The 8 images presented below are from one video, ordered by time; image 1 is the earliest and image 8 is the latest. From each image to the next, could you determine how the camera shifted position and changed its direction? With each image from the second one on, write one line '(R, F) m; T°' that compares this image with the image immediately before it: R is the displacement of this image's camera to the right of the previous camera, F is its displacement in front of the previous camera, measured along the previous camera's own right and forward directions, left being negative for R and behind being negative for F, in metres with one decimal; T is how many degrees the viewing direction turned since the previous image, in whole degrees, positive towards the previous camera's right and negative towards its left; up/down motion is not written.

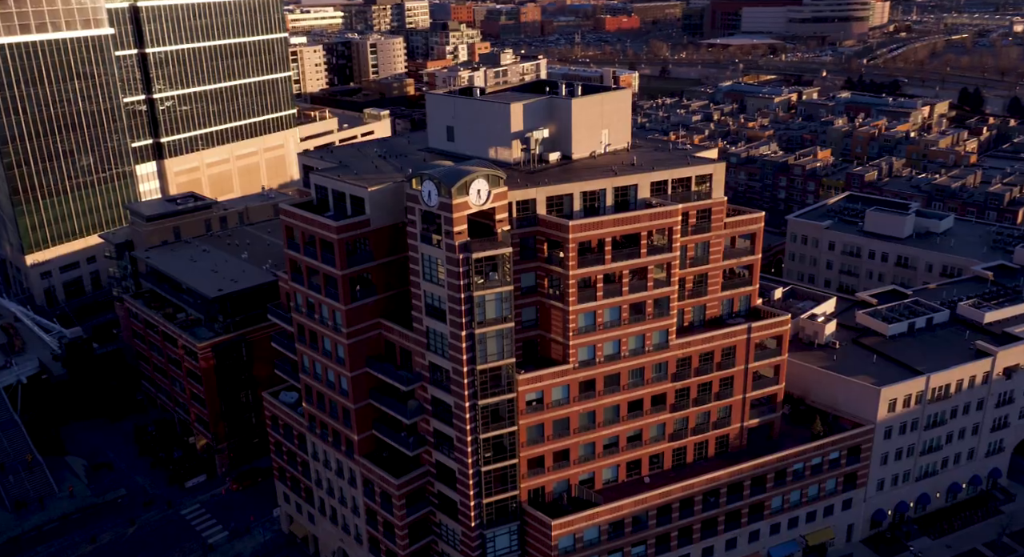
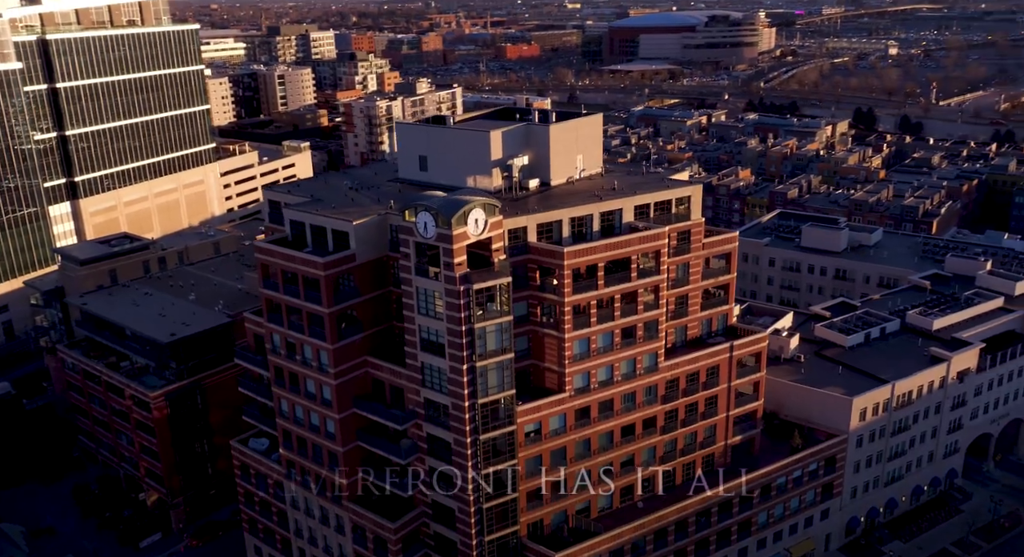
(-5.2, +1.0) m; +7°
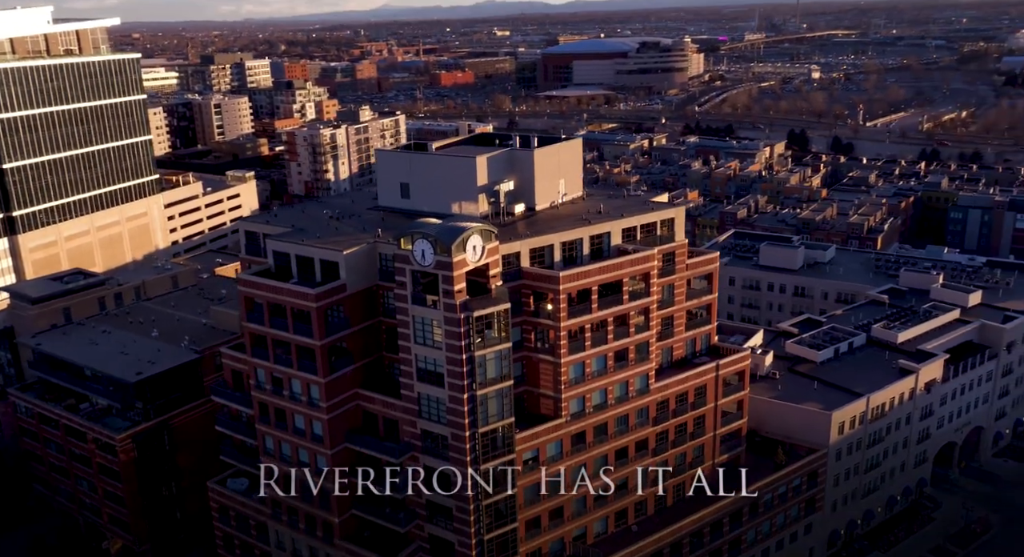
(-3.4, +0.5) m; +5°
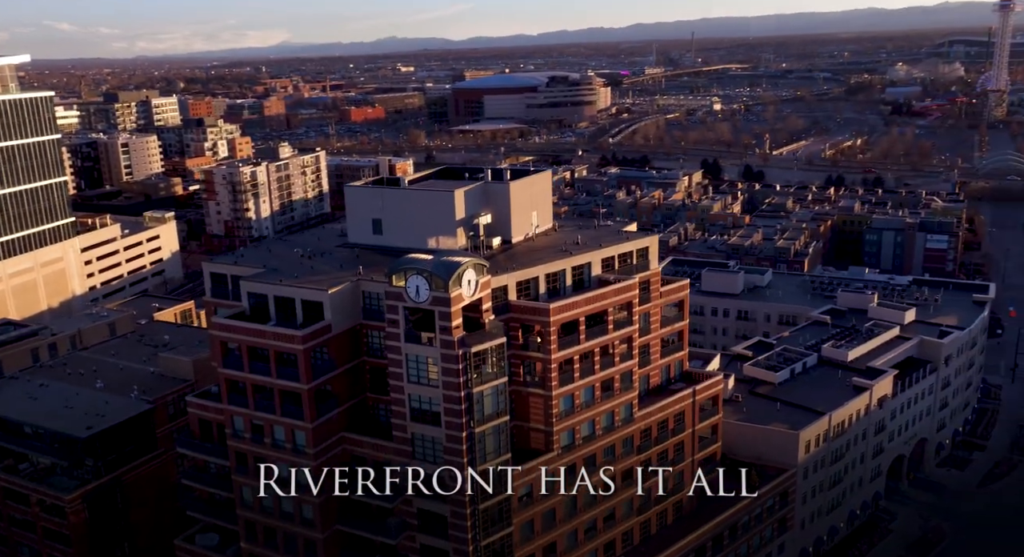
(-4.4, +0.7) m; +7°
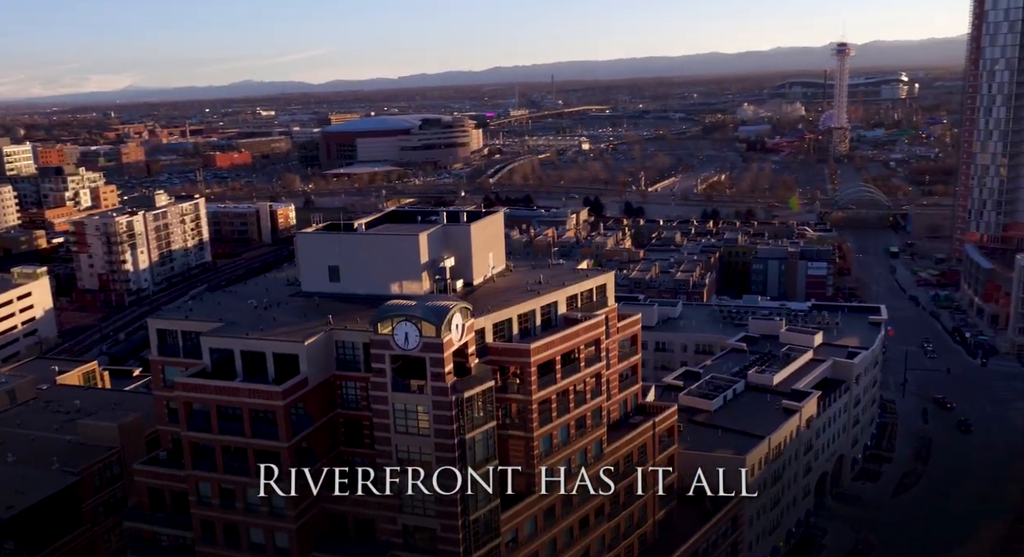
(-5.9, +0.9) m; +9°
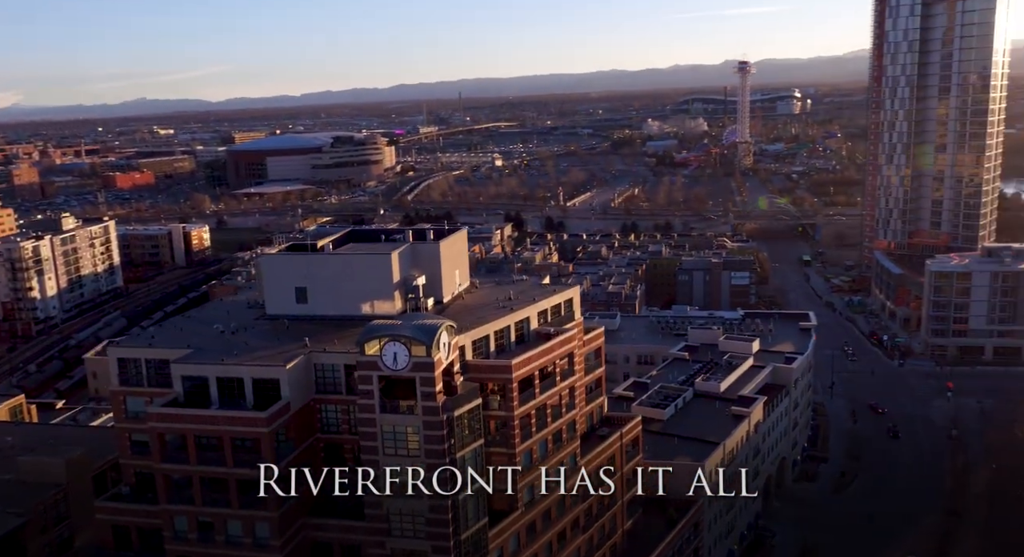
(-3.7, +0.3) m; +6°
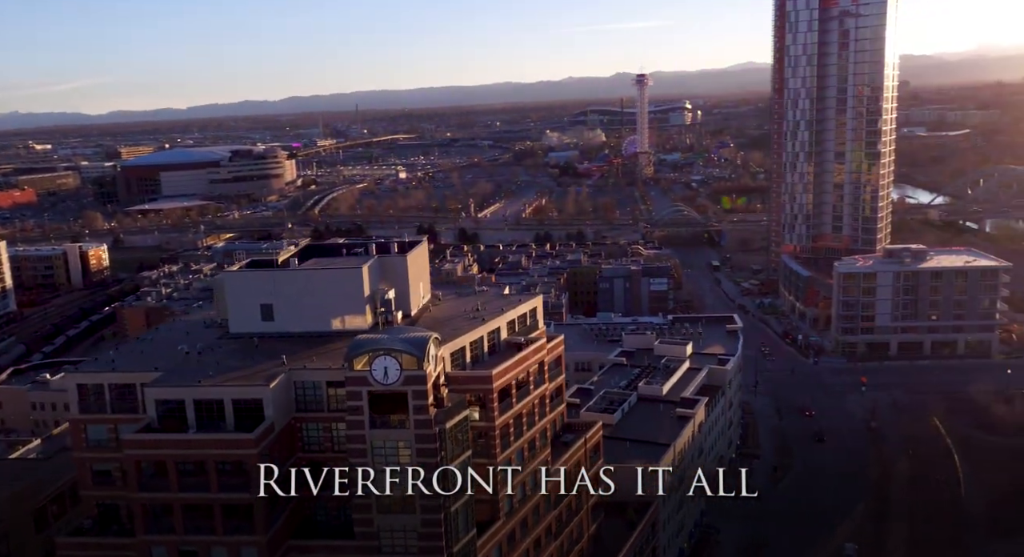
(-4.2, +0.2) m; +7°
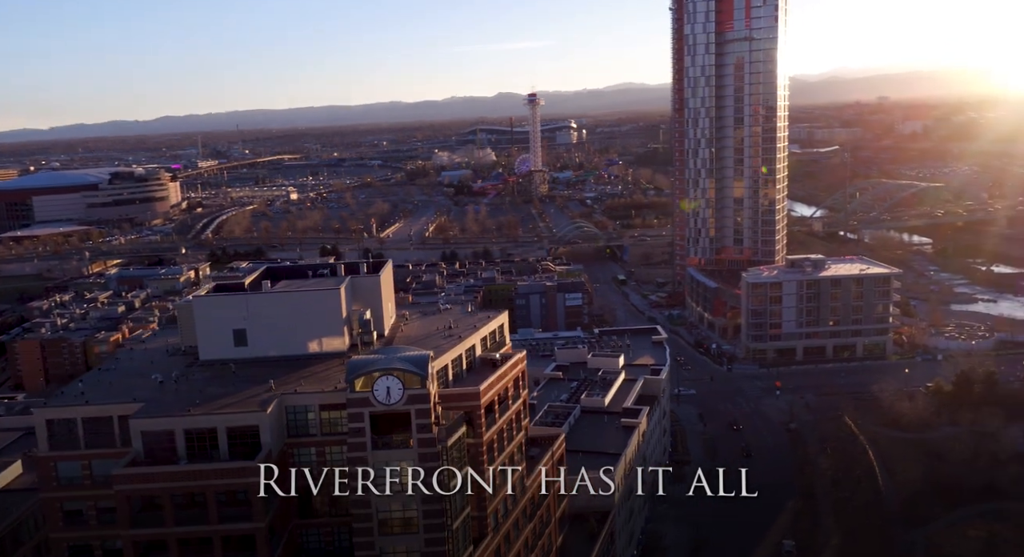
(-5.2, +0.2) m; +8°
